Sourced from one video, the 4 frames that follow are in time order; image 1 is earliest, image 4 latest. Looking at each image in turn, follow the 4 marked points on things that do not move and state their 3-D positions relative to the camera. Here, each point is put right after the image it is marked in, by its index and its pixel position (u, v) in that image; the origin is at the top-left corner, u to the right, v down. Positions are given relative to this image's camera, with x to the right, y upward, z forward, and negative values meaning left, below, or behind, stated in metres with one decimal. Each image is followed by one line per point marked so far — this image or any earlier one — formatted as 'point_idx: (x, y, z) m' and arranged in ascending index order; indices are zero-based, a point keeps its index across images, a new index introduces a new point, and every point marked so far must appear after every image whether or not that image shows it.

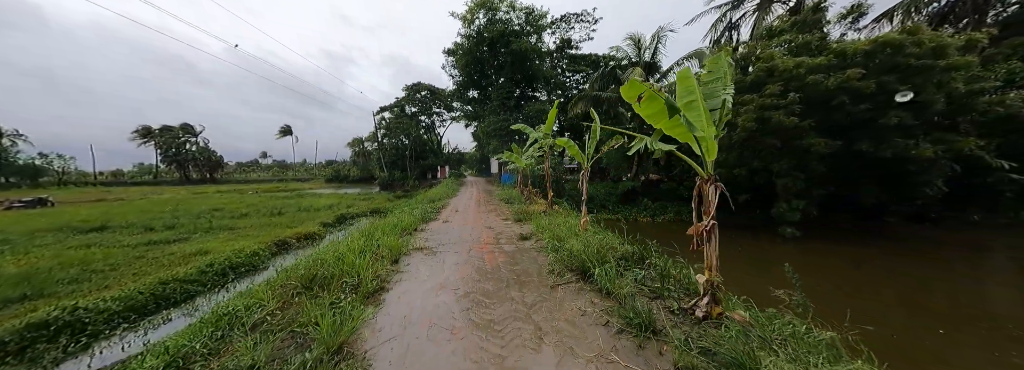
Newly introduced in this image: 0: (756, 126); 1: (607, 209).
0: (+5.9, +1.4, +6.2) m
1: (+3.8, -1.0, +10.2) m
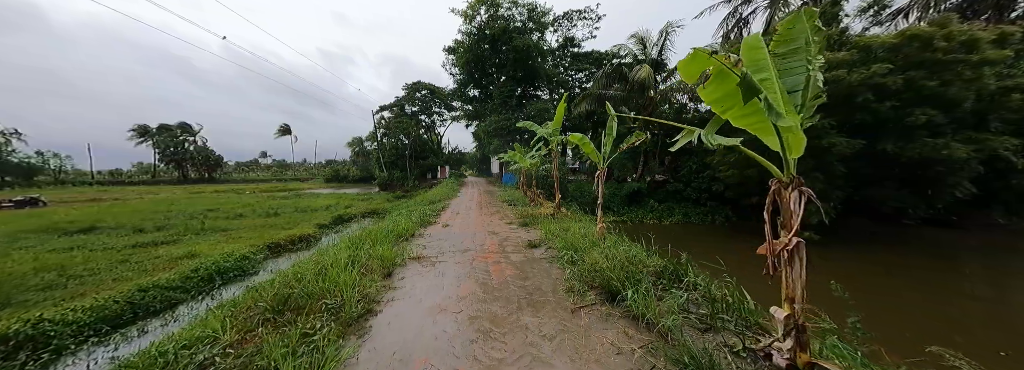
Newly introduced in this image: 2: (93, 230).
0: (+6.0, +1.4, +5.9) m
1: (+3.9, -1.0, +9.9) m
2: (-12.7, -1.4, +7.9) m
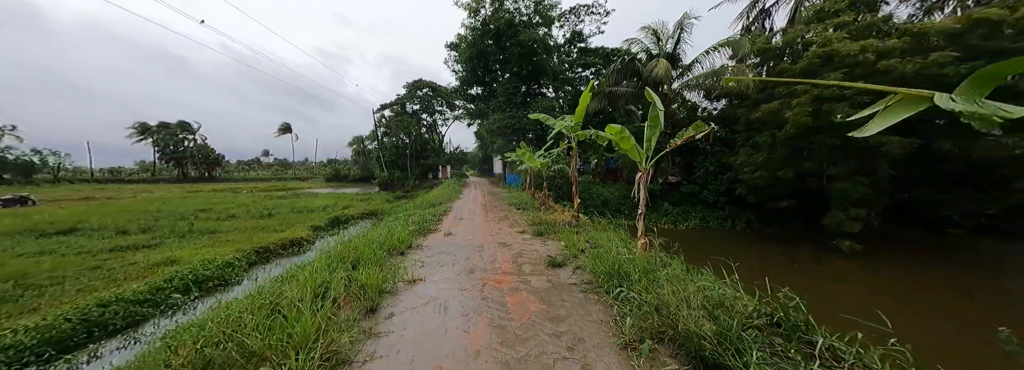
0: (+6.2, +1.3, +5.3) m
1: (+4.1, -1.1, +9.3) m
2: (-12.6, -1.3, +7.4) m
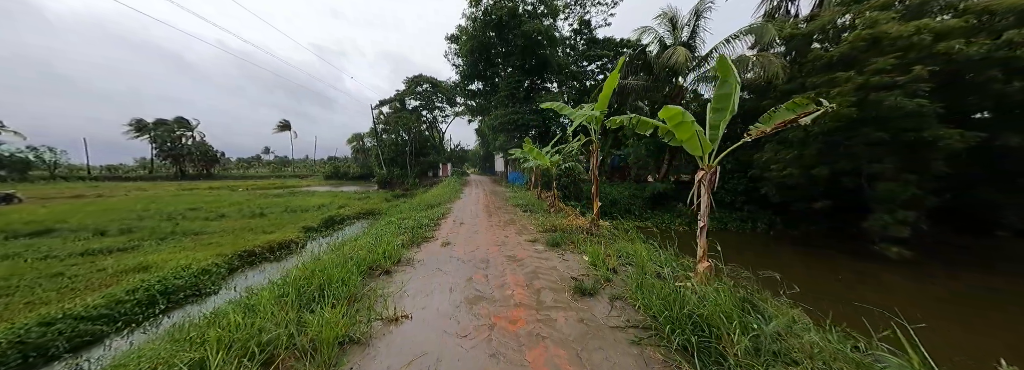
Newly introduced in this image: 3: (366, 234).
0: (+6.3, +1.3, +4.8) m
1: (+4.2, -1.0, +8.8) m
2: (-12.4, -1.3, +6.9) m
3: (-2.8, -0.9, +5.0) m
